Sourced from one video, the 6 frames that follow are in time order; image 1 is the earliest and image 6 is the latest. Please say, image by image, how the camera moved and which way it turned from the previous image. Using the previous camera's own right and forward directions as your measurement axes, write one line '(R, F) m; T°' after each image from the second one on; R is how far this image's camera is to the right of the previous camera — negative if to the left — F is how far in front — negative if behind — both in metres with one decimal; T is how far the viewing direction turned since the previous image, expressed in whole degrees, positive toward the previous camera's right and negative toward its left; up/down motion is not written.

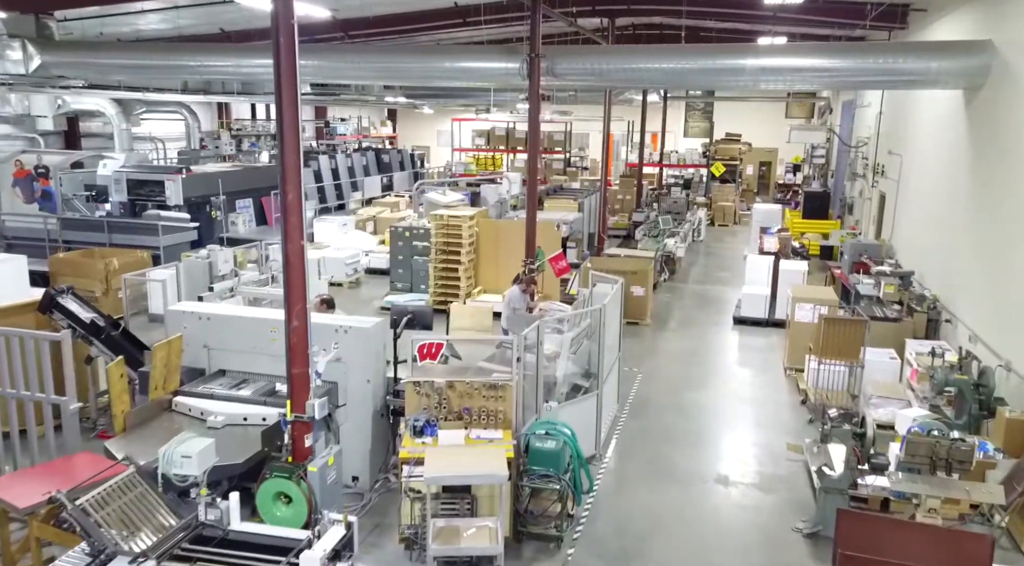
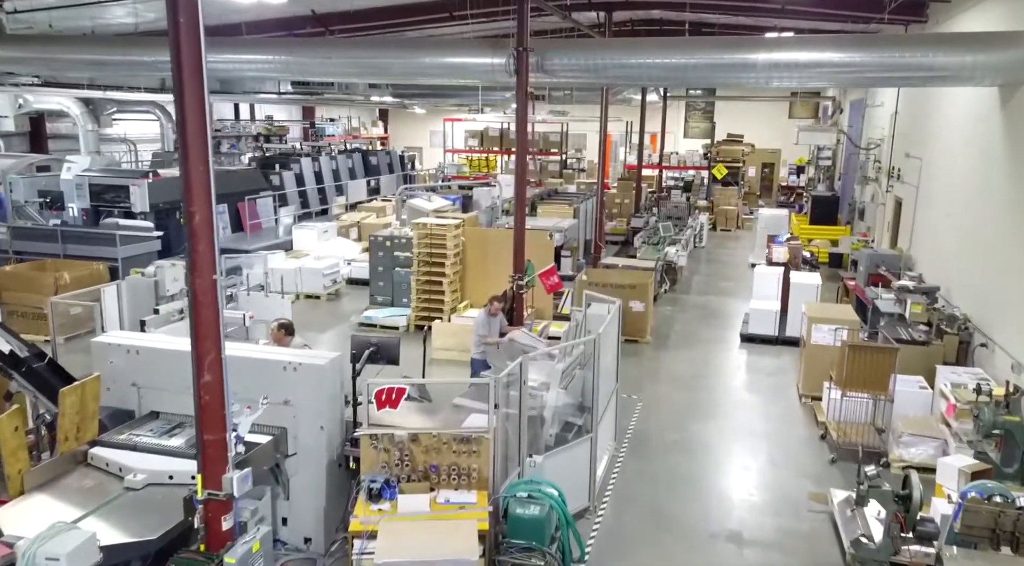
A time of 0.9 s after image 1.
(+0.1, +0.7) m; 0°
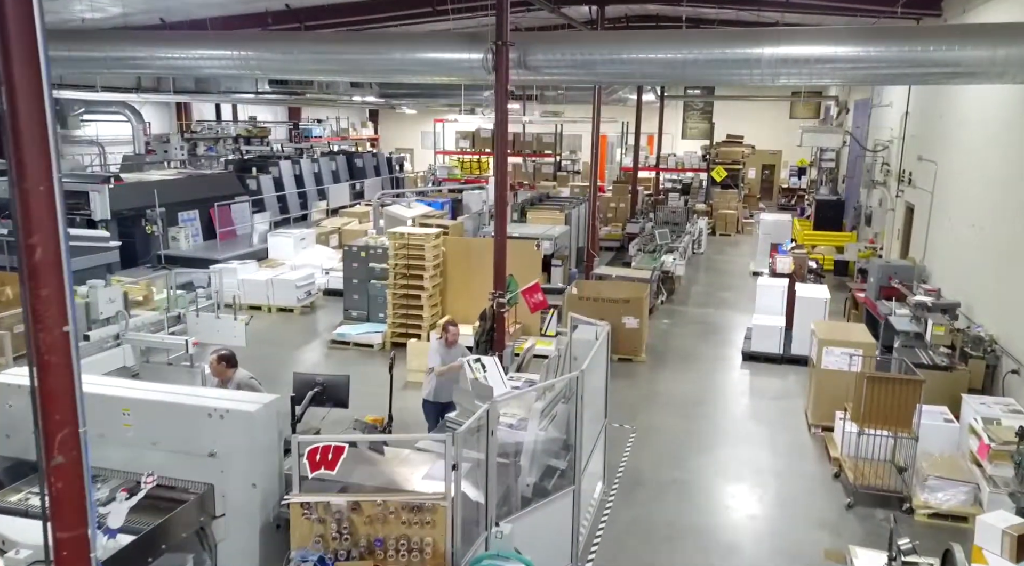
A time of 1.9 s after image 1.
(+0.2, +0.6) m; 0°
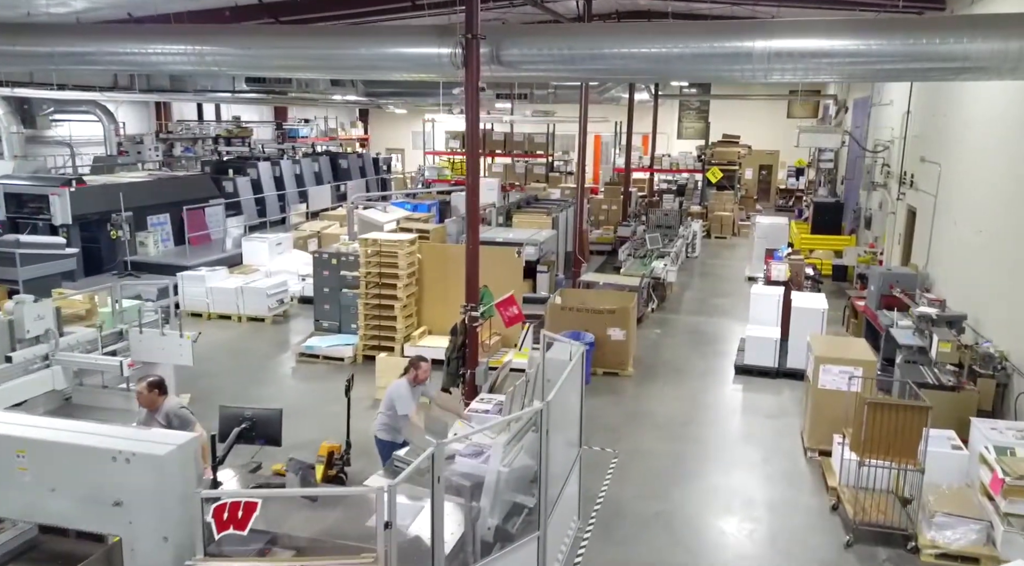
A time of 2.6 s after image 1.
(+0.2, +0.4) m; 0°
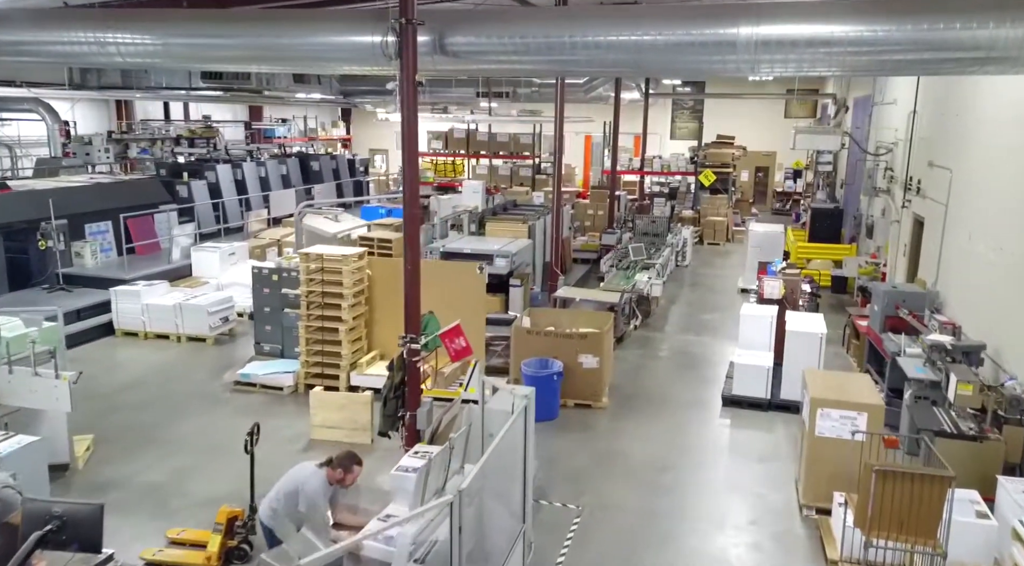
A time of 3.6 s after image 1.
(+0.3, +0.8) m; 0°
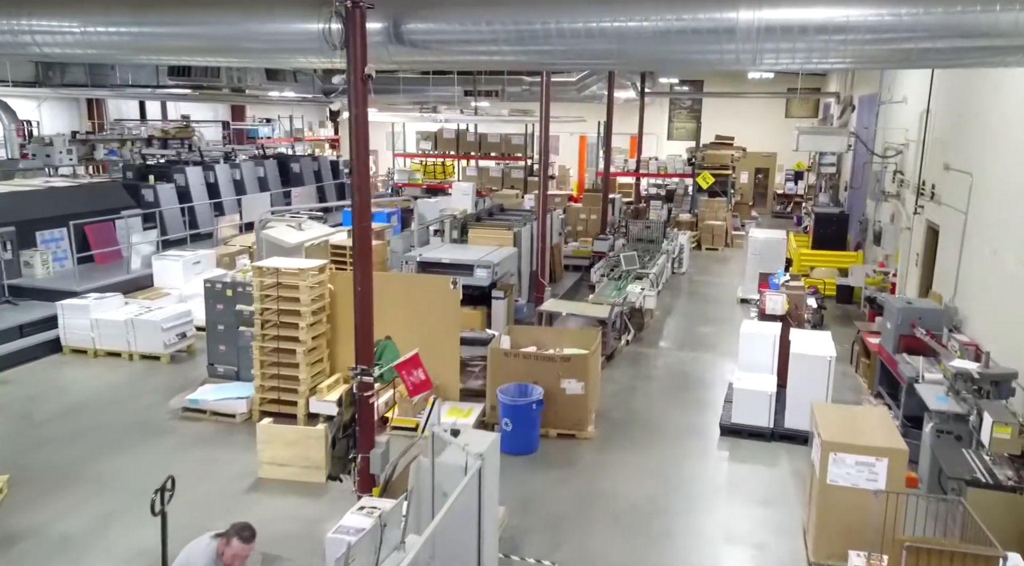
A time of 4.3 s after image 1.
(+0.2, +0.6) m; 0°
